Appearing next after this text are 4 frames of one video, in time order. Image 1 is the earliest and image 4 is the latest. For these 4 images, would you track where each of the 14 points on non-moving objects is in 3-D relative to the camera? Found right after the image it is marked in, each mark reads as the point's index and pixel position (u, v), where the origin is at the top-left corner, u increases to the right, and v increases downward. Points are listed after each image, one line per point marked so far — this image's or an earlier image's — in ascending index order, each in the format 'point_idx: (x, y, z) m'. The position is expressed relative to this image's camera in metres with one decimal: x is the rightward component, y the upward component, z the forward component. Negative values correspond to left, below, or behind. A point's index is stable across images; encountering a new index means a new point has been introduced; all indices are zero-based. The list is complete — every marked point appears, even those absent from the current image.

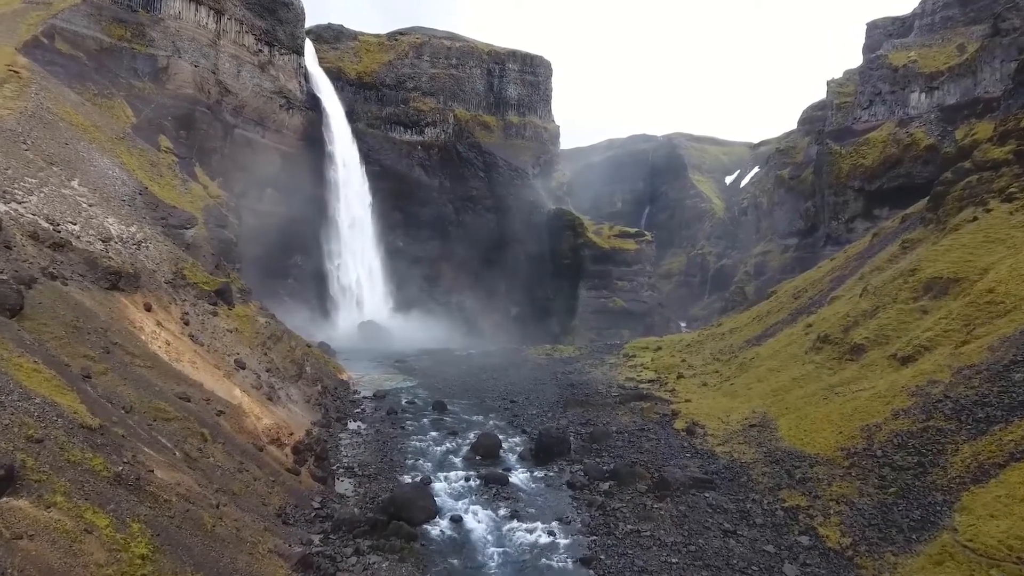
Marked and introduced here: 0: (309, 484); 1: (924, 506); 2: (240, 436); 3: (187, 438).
0: (-6.2, -6.0, +18.6) m
1: (+10.7, -5.7, +15.7) m
2: (-8.1, -4.4, +17.9) m
3: (-8.7, -4.0, +16.1) m
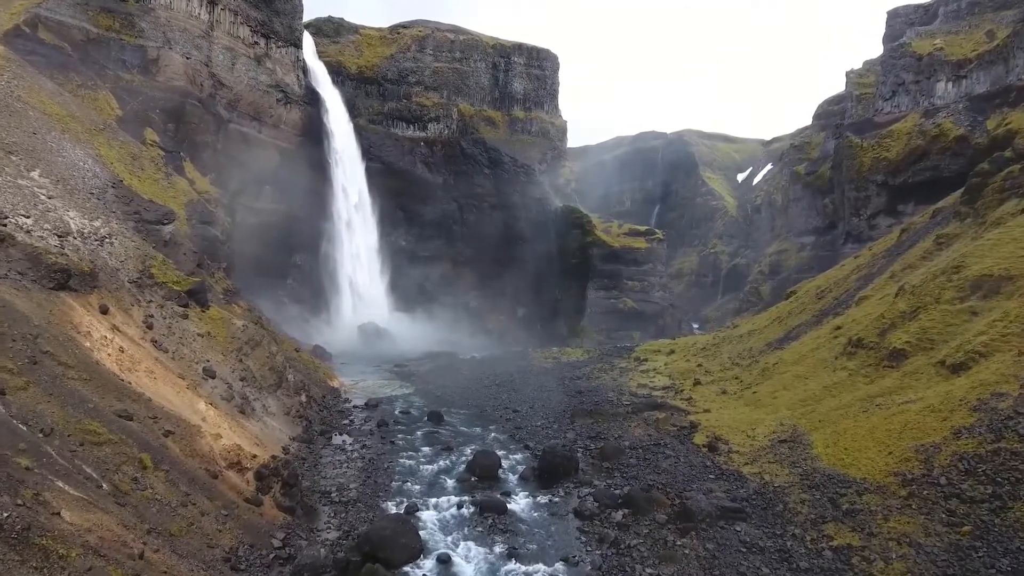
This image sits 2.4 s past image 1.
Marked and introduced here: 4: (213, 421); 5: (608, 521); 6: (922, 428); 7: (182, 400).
0: (-6.3, -6.0, +16.0) m
1: (+10.6, -5.6, +12.8) m
2: (-8.1, -4.4, +15.3) m
3: (-8.8, -4.0, +13.5) m
4: (-9.5, -4.2, +19.3) m
5: (+2.8, -6.9, +17.9) m
6: (+13.0, -4.4, +19.1) m
7: (-10.3, -3.5, +19.0) m
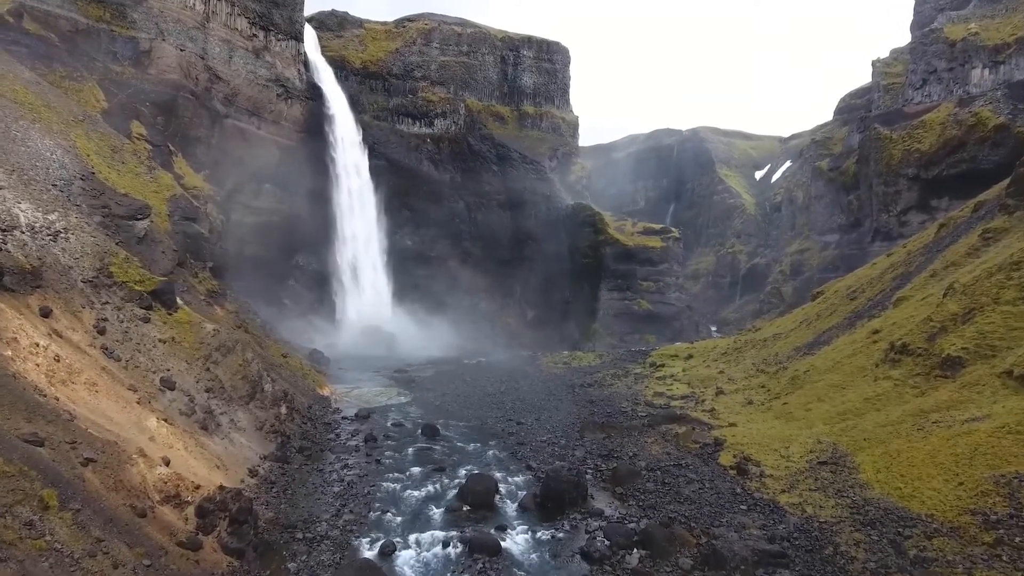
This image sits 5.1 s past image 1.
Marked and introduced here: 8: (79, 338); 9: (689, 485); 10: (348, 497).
0: (-6.5, -6.0, +13.2) m
1: (+10.3, -5.5, +9.7) m
2: (-8.3, -4.4, +12.6) m
3: (-9.0, -3.9, +10.9) m
4: (-9.6, -4.2, +16.6) m
5: (+2.7, -6.8, +15.0) m
6: (+12.8, -4.4, +16.0) m
7: (-10.4, -3.5, +16.4) m
8: (-13.2, -1.5, +18.5) m
9: (+5.8, -6.4, +19.9) m
10: (-5.1, -6.5, +18.8) m
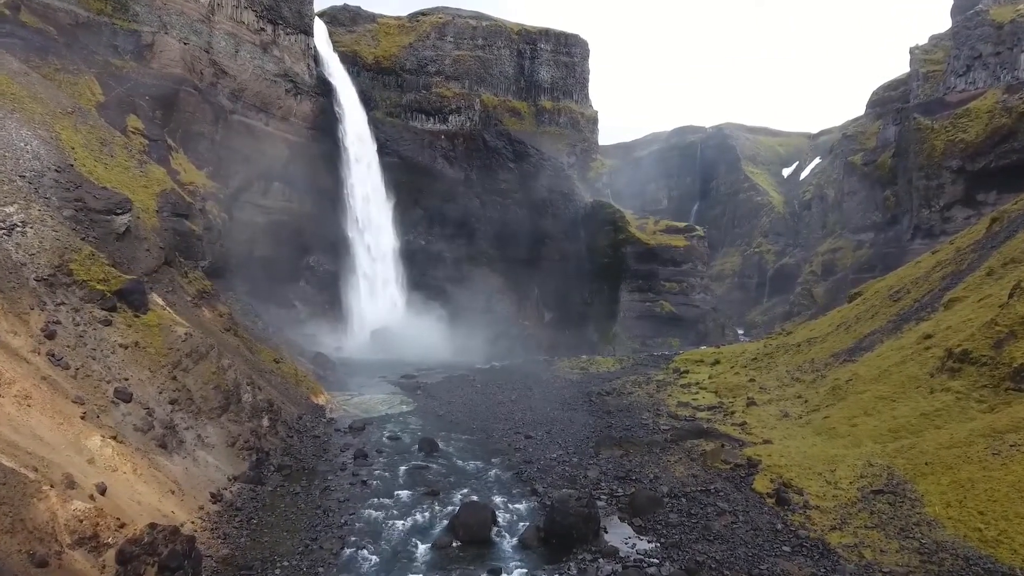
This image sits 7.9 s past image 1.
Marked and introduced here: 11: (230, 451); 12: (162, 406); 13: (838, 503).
0: (-6.7, -5.9, +10.8) m
1: (+10.0, -5.5, +6.7) m
2: (-8.6, -4.3, +10.3) m
3: (-9.3, -3.9, +8.5) m
4: (-9.7, -4.2, +14.3) m
5: (+2.5, -6.8, +12.2) m
6: (+12.7, -4.3, +12.9) m
7: (-10.5, -3.5, +14.1) m
8: (-13.2, -1.5, +16.3) m
9: (+5.8, -6.4, +17.0) m
10: (-5.1, -6.4, +16.3) m
11: (-9.1, -5.3, +19.7) m
12: (-10.7, -3.5, +18.6) m
13: (+9.2, -6.1, +17.3) m
